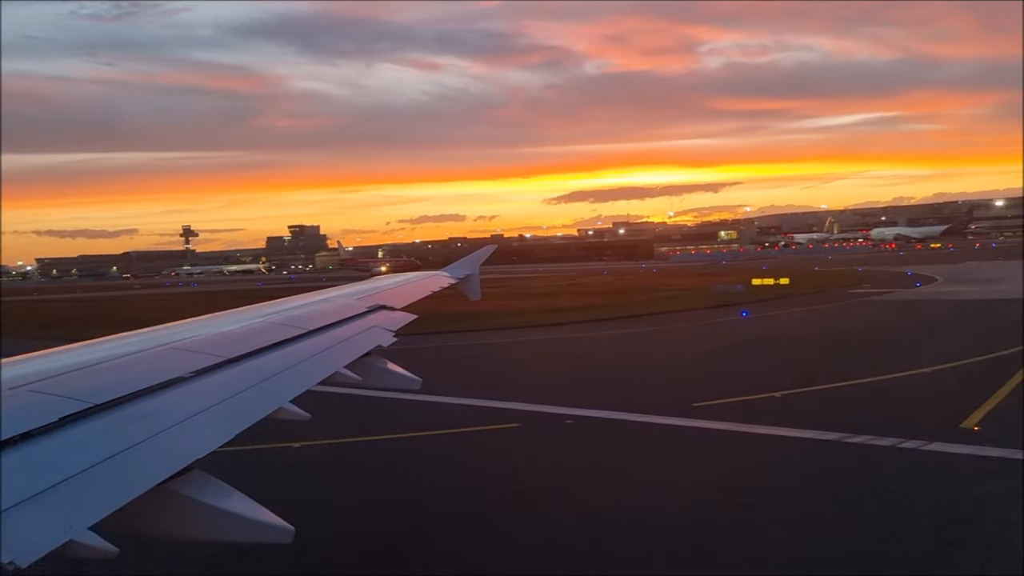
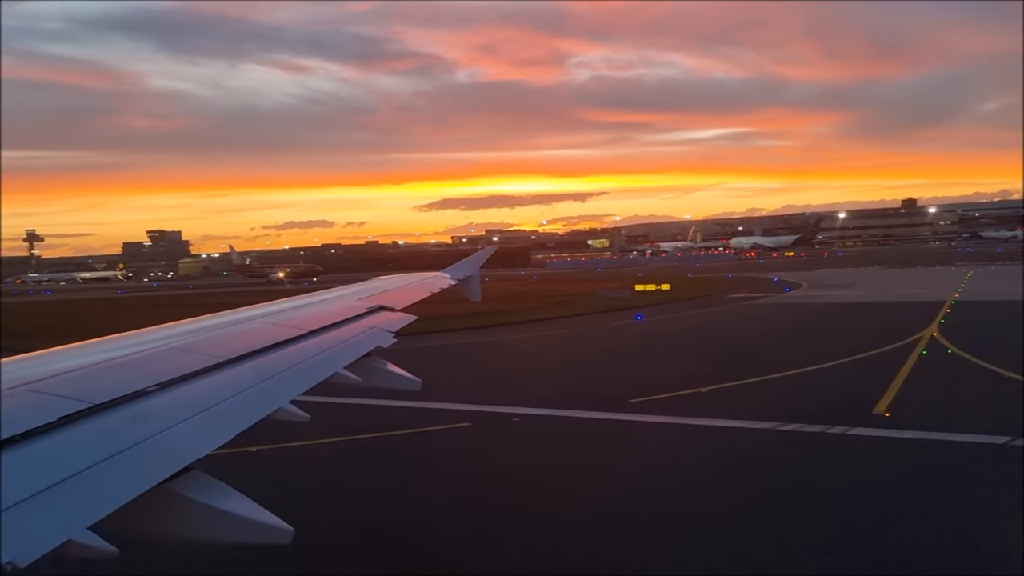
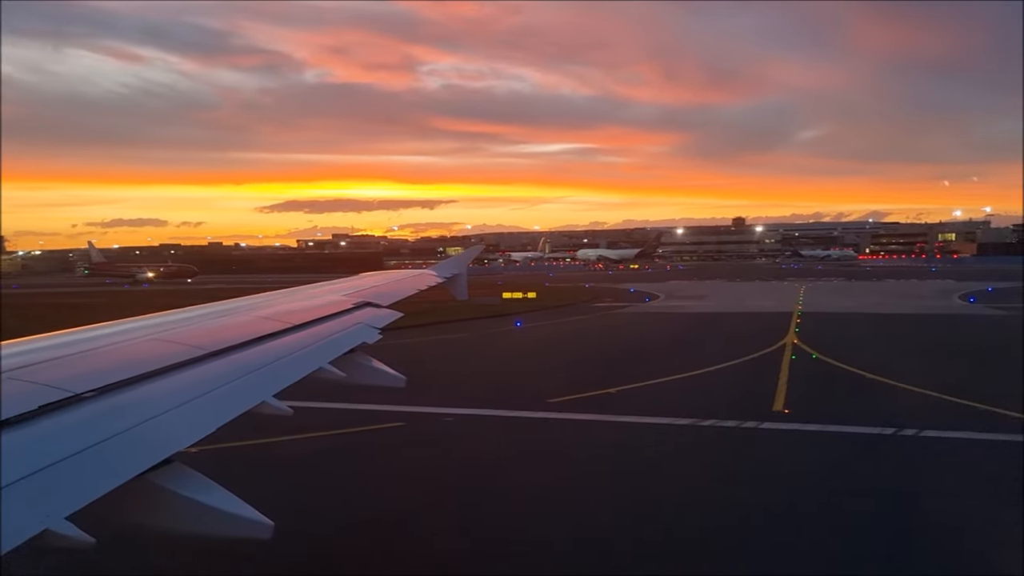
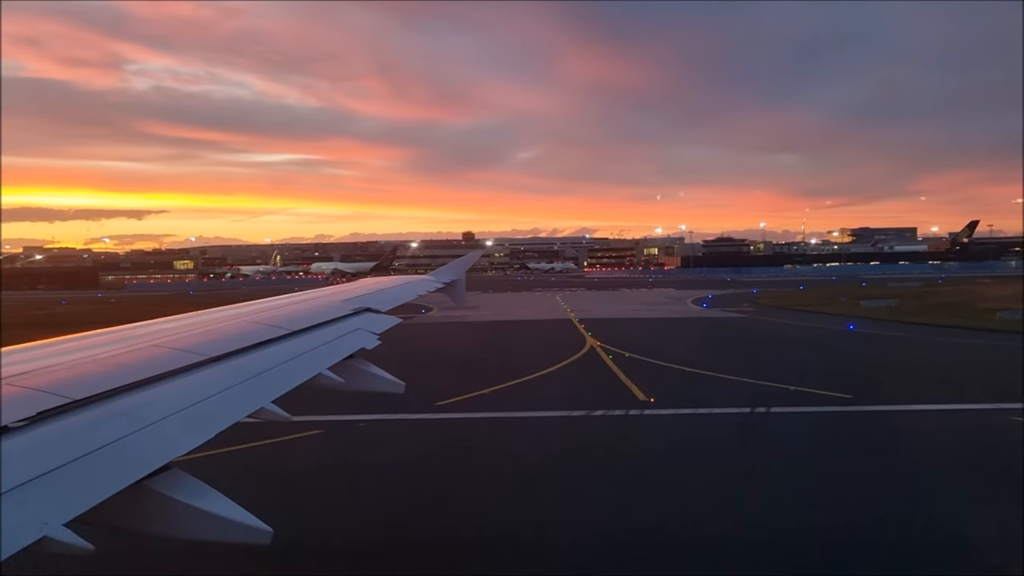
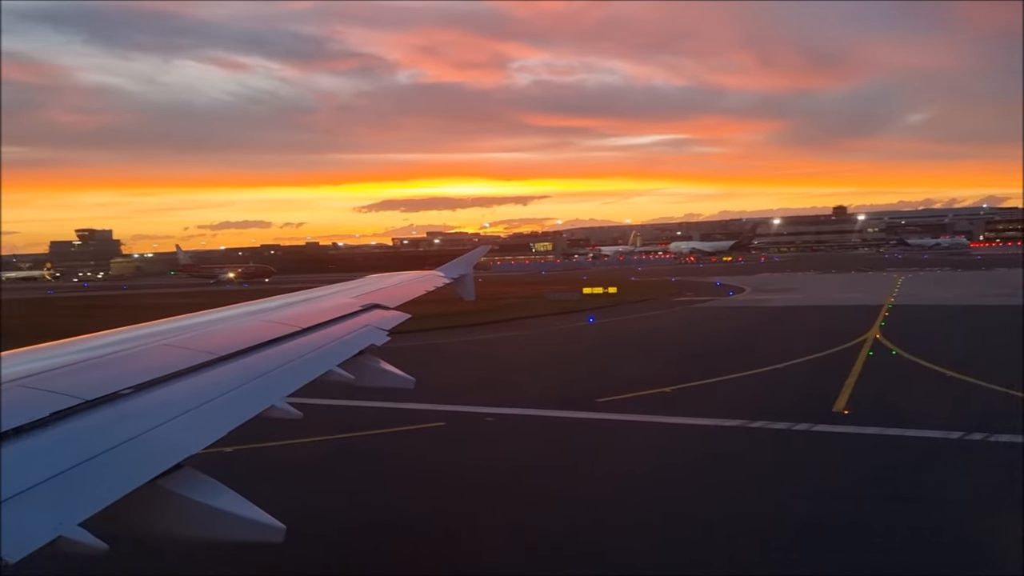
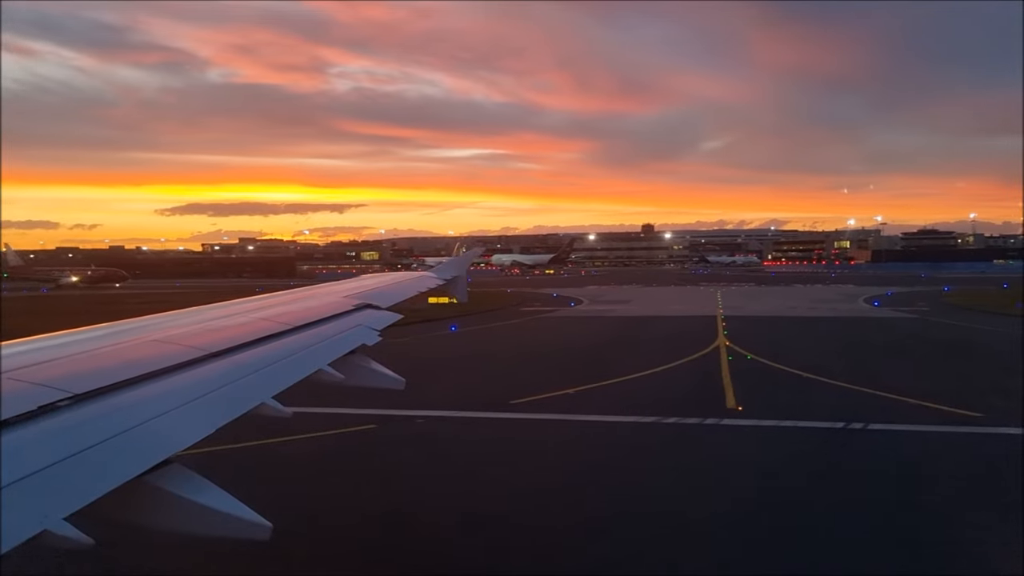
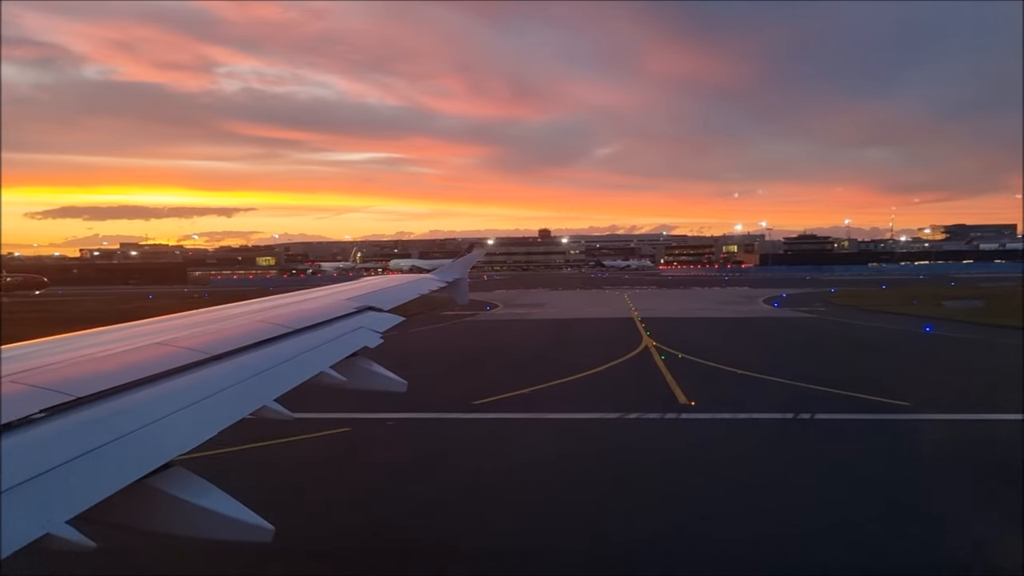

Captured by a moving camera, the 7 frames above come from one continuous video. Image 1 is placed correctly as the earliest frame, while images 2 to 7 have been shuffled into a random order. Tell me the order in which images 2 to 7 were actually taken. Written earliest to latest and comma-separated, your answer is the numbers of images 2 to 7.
2, 5, 3, 6, 7, 4
